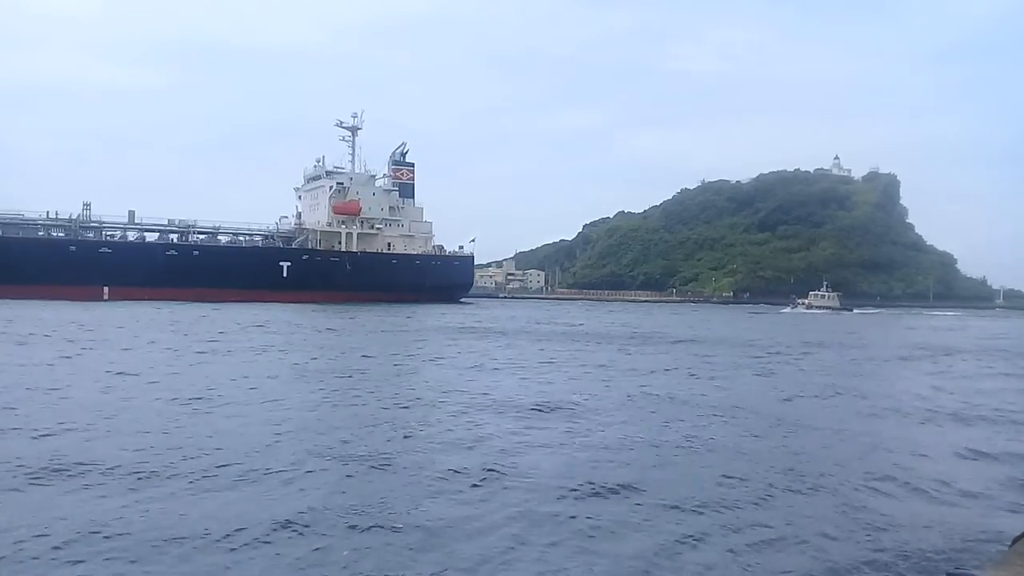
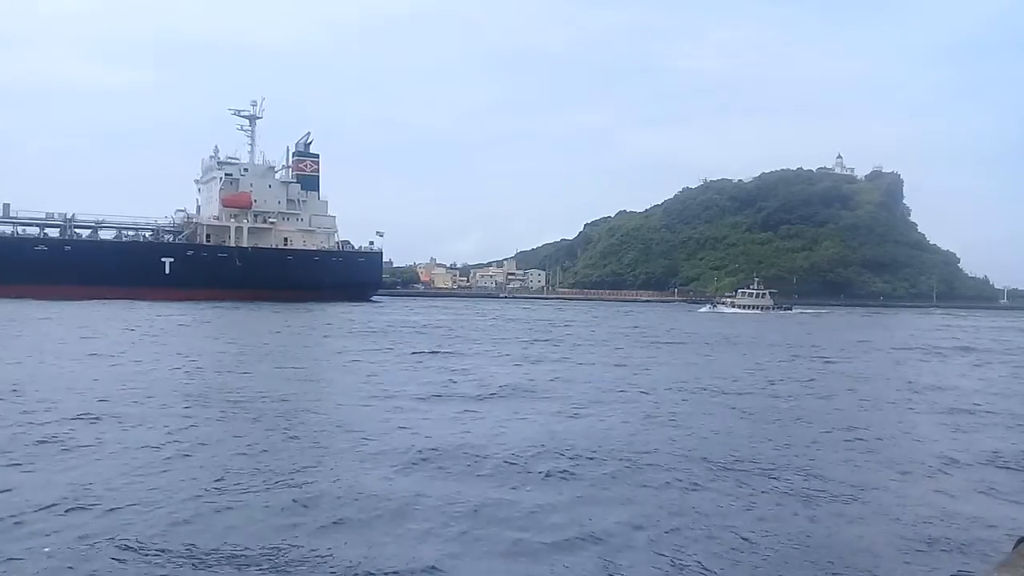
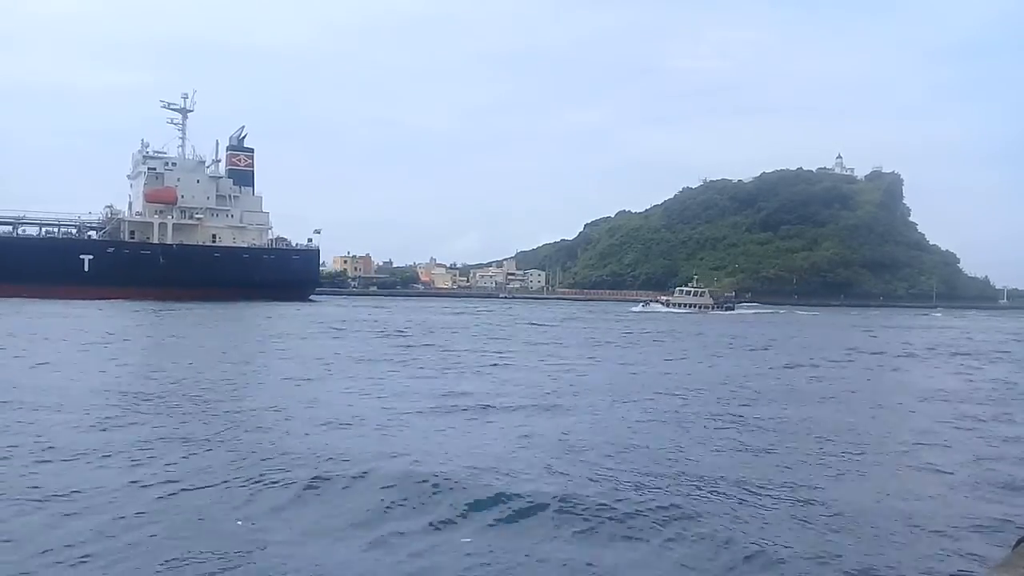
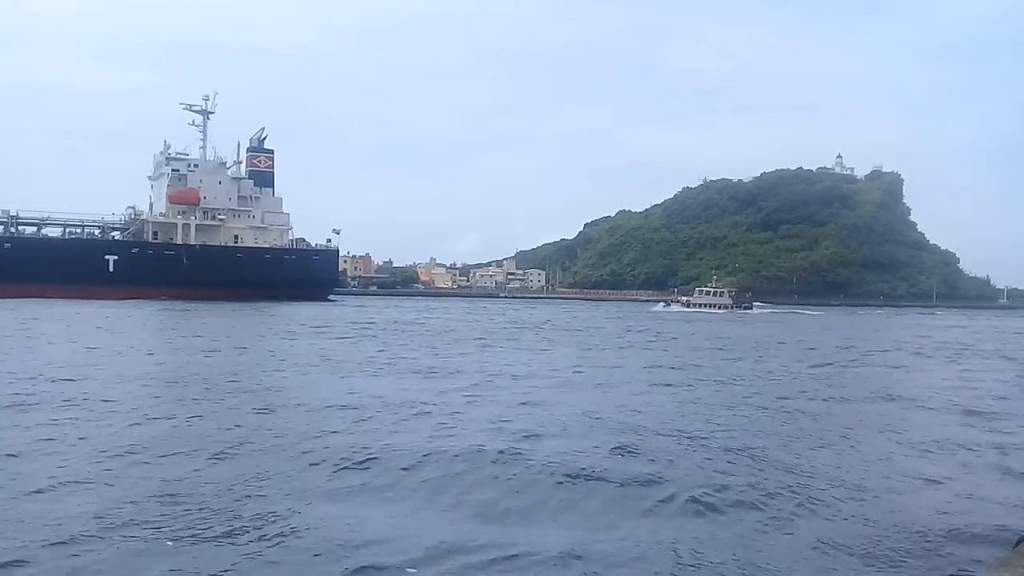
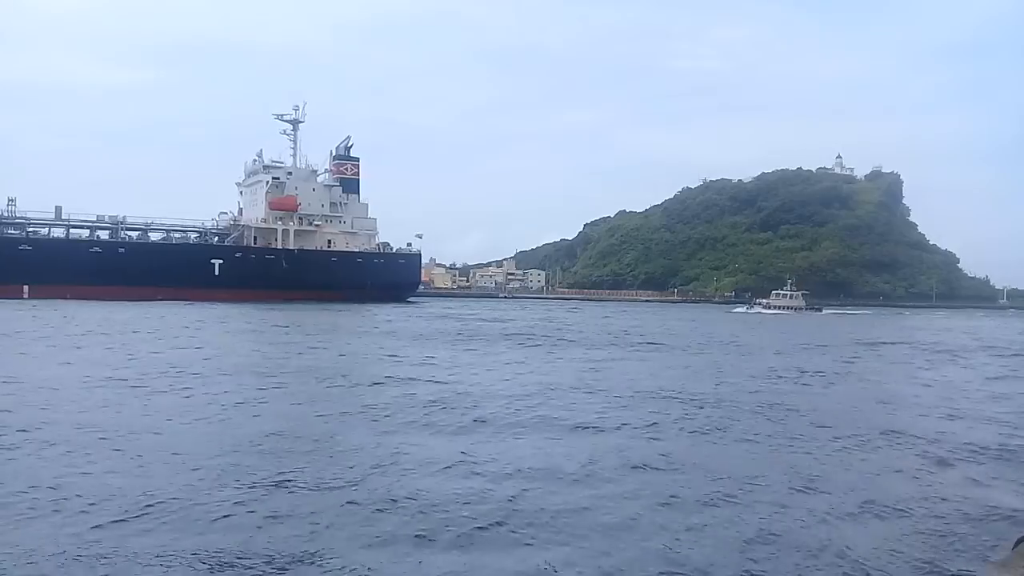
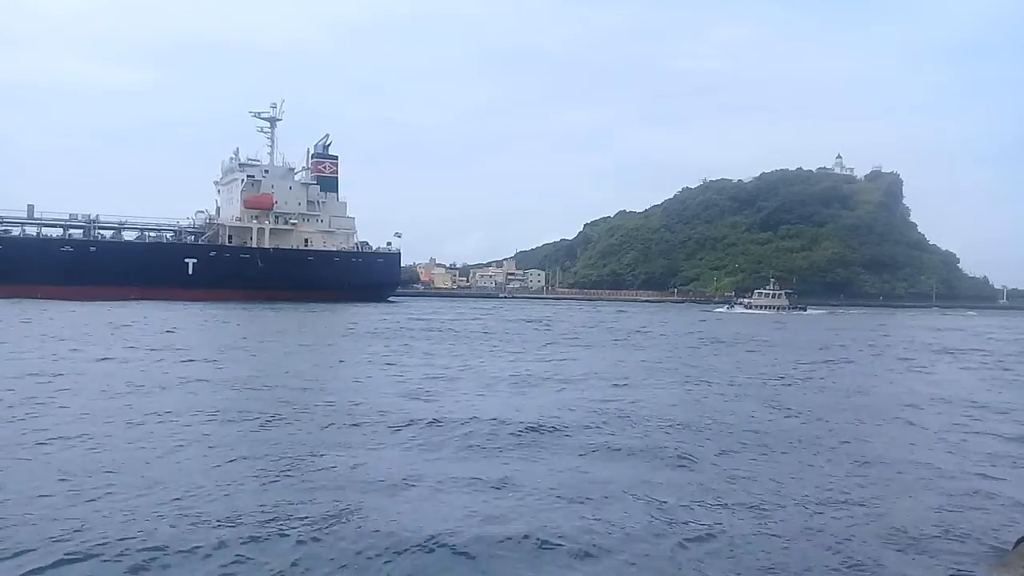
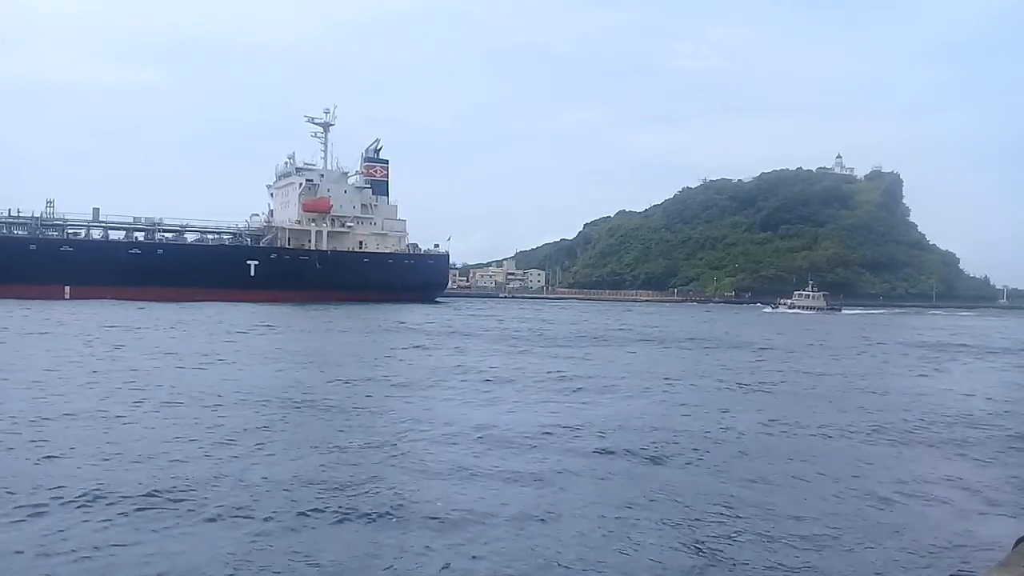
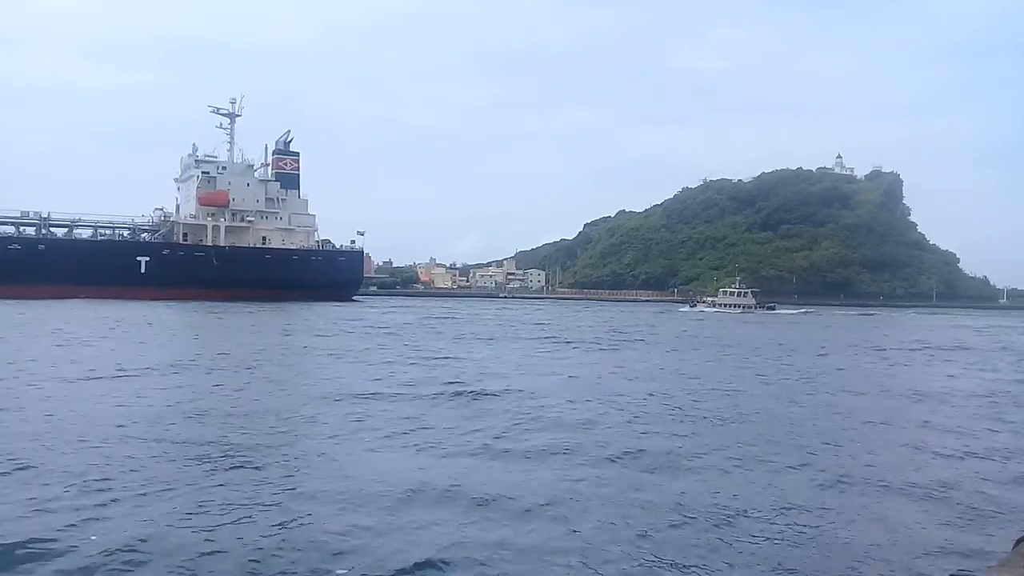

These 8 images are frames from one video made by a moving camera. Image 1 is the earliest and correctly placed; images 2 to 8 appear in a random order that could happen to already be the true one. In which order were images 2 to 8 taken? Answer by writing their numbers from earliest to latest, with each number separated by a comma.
7, 5, 6, 2, 8, 4, 3
